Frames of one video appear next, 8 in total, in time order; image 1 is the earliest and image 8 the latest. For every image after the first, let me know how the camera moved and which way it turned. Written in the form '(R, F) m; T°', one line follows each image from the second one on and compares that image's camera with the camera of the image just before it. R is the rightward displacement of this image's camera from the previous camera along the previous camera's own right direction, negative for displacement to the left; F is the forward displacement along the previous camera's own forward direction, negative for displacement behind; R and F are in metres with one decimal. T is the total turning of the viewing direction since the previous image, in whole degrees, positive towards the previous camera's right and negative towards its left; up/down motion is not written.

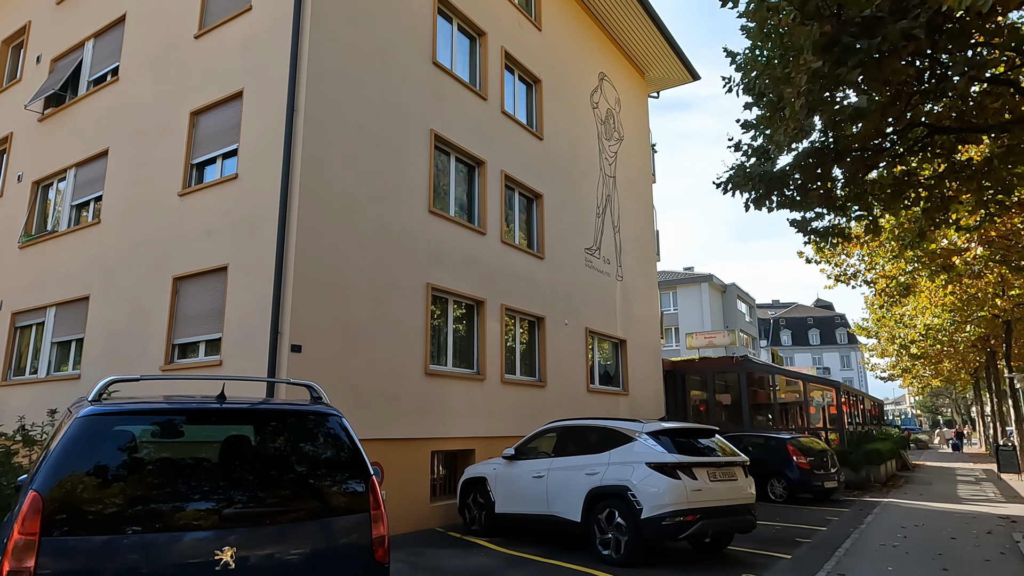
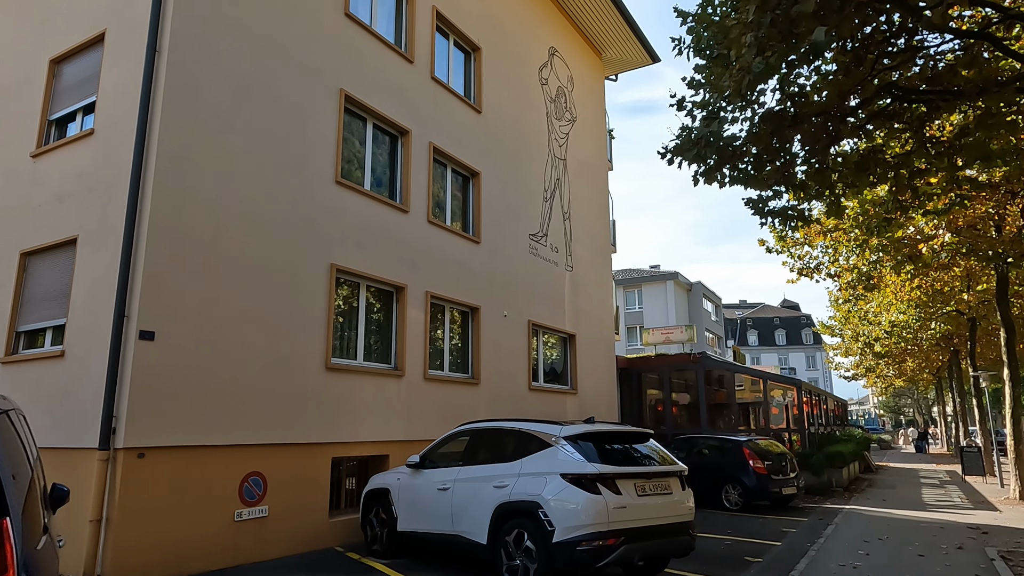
(+0.7, +1.2) m; +2°
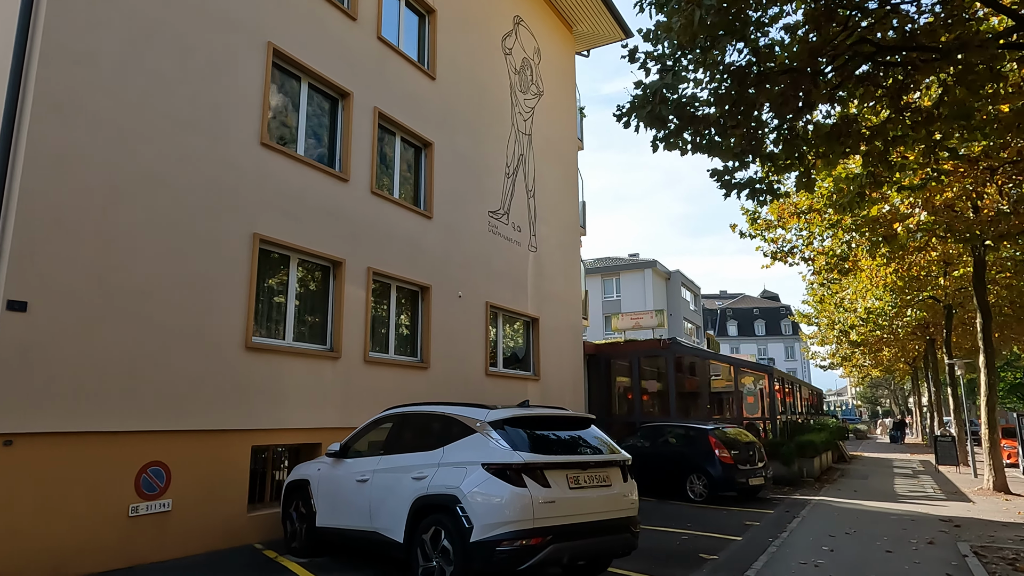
(+0.5, +0.7) m; +1°
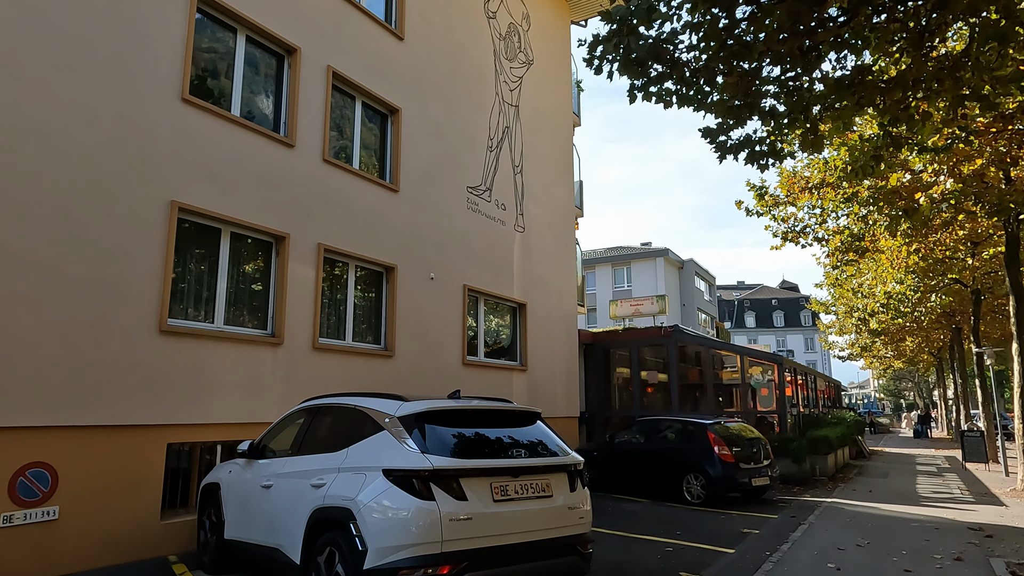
(+0.7, +1.1) m; -2°
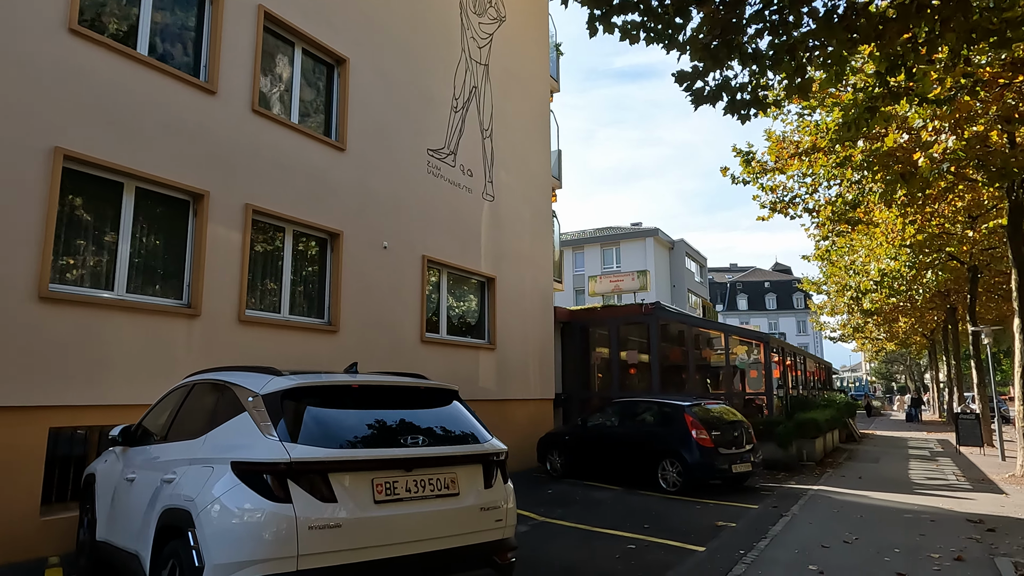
(+0.5, +0.9) m; 0°
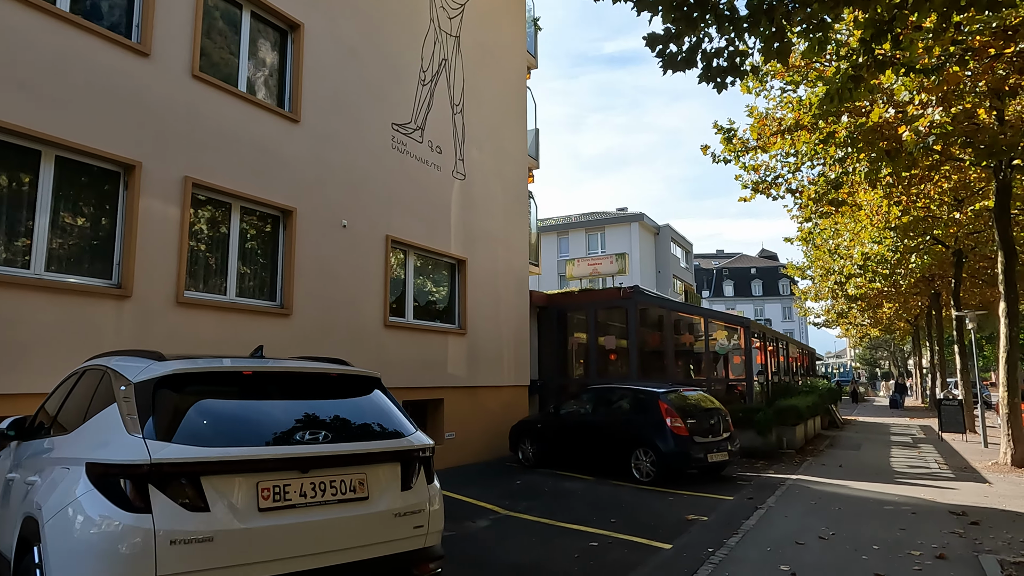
(+0.3, +0.5) m; +1°
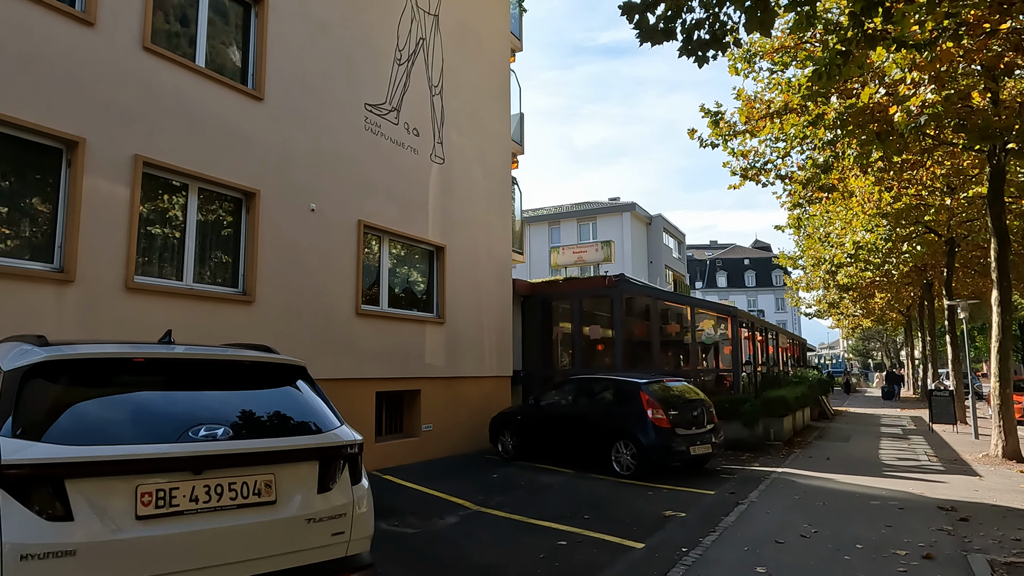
(+0.3, +0.4) m; 0°
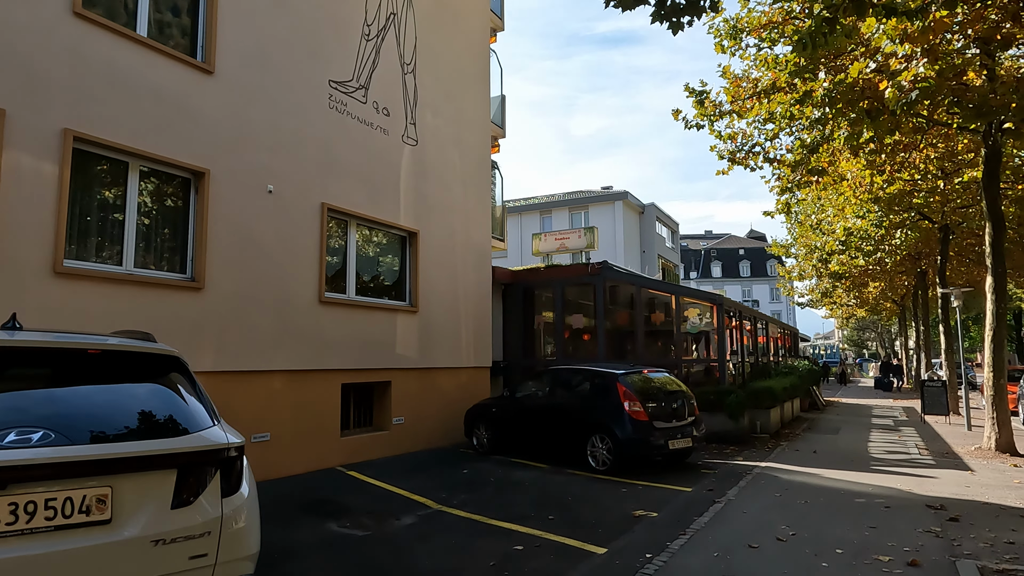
(+0.3, +0.5) m; 0°
